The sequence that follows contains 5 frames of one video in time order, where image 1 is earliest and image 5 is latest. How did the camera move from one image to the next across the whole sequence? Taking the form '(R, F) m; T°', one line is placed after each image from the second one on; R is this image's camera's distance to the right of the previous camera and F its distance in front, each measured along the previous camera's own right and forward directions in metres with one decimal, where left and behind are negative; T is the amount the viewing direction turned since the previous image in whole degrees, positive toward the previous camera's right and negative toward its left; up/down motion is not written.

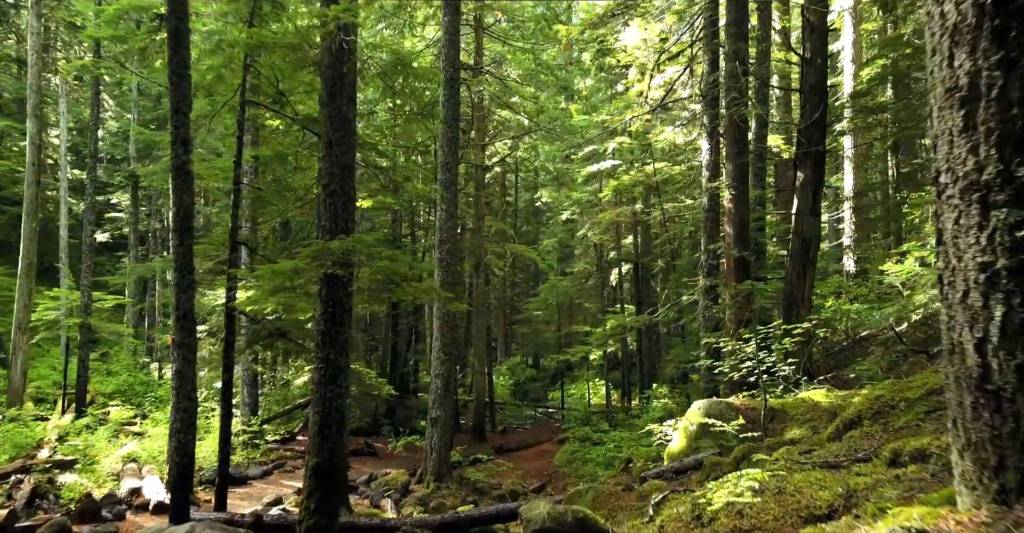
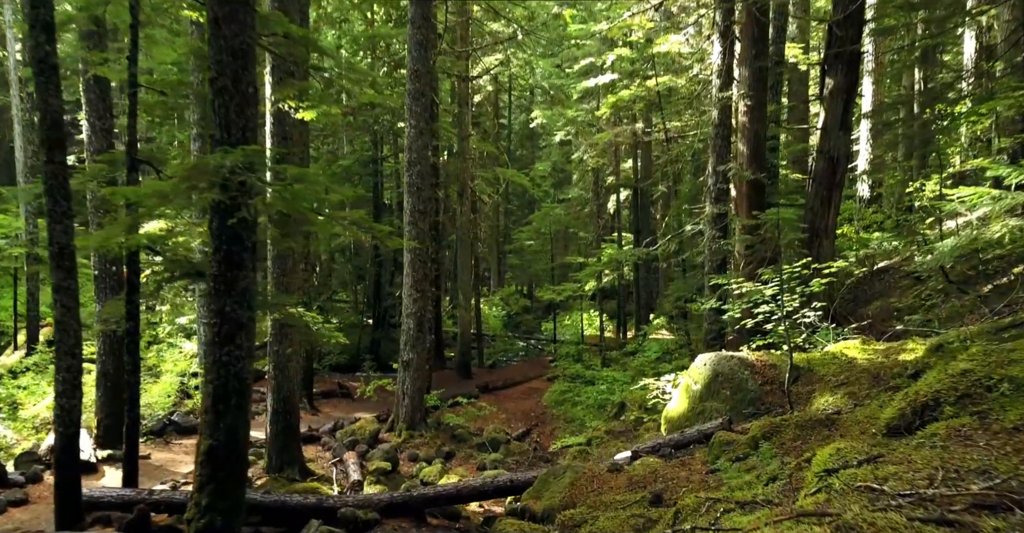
(+0.4, +2.0) m; 0°
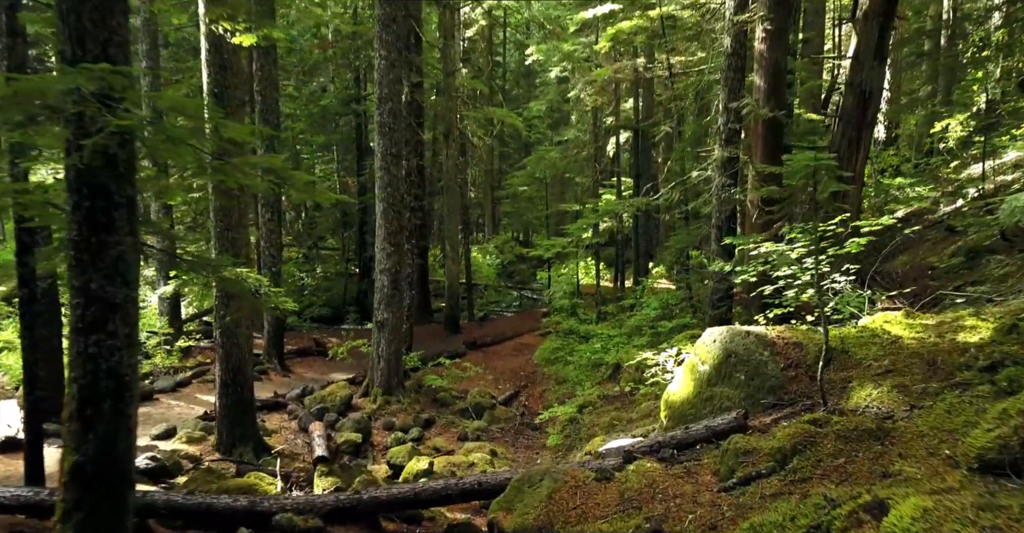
(+0.3, +1.6) m; 0°
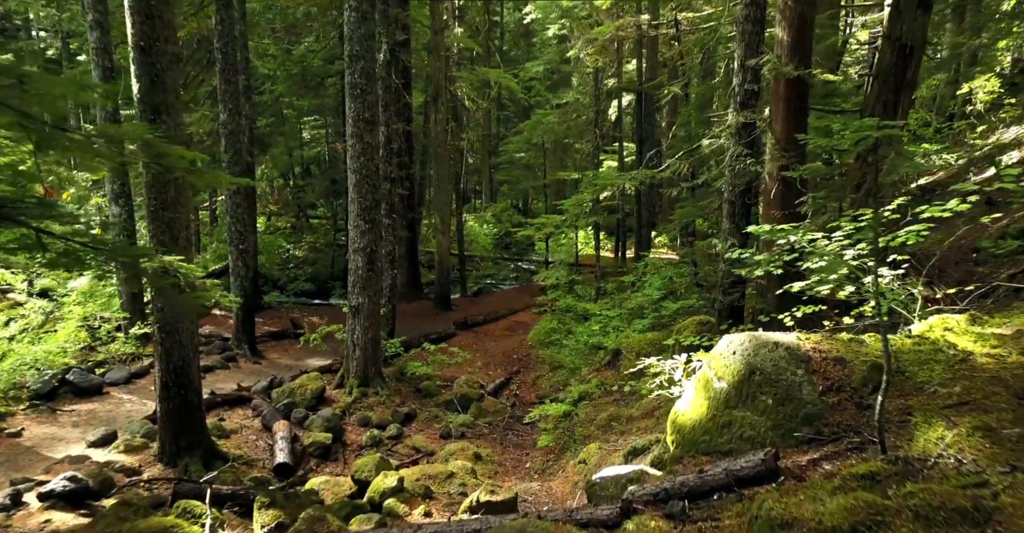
(+0.2, +1.4) m; 0°
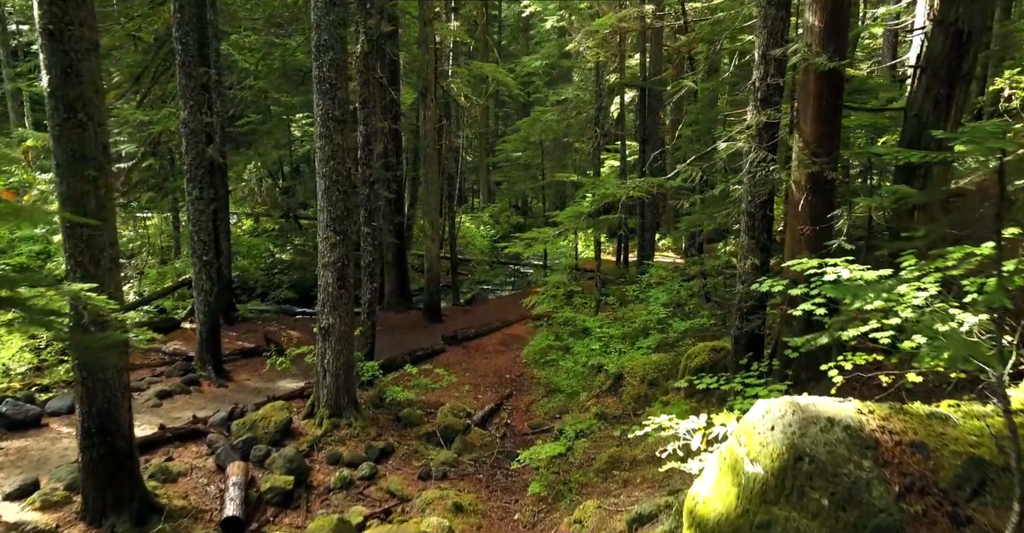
(+0.2, +1.4) m; 0°
